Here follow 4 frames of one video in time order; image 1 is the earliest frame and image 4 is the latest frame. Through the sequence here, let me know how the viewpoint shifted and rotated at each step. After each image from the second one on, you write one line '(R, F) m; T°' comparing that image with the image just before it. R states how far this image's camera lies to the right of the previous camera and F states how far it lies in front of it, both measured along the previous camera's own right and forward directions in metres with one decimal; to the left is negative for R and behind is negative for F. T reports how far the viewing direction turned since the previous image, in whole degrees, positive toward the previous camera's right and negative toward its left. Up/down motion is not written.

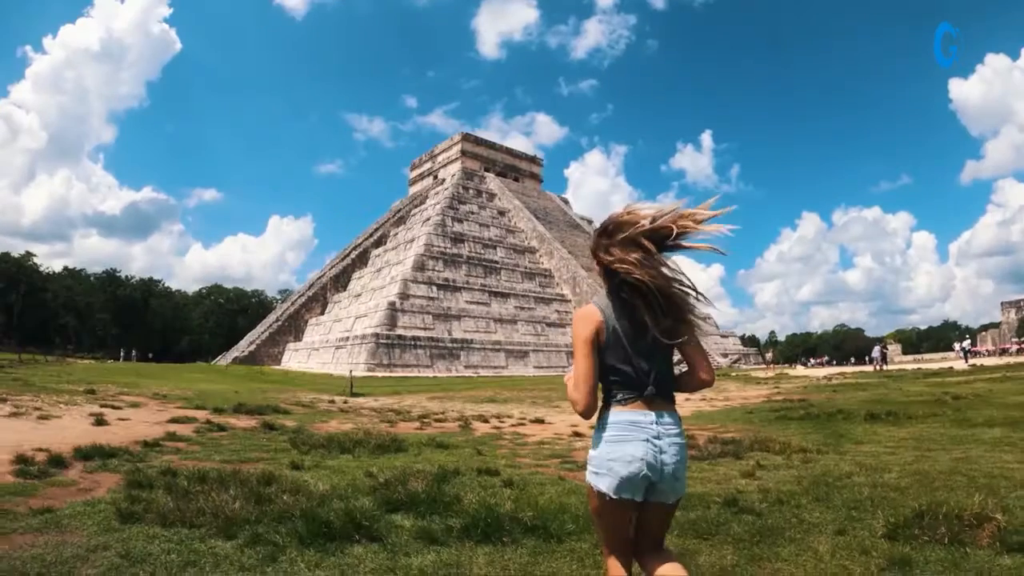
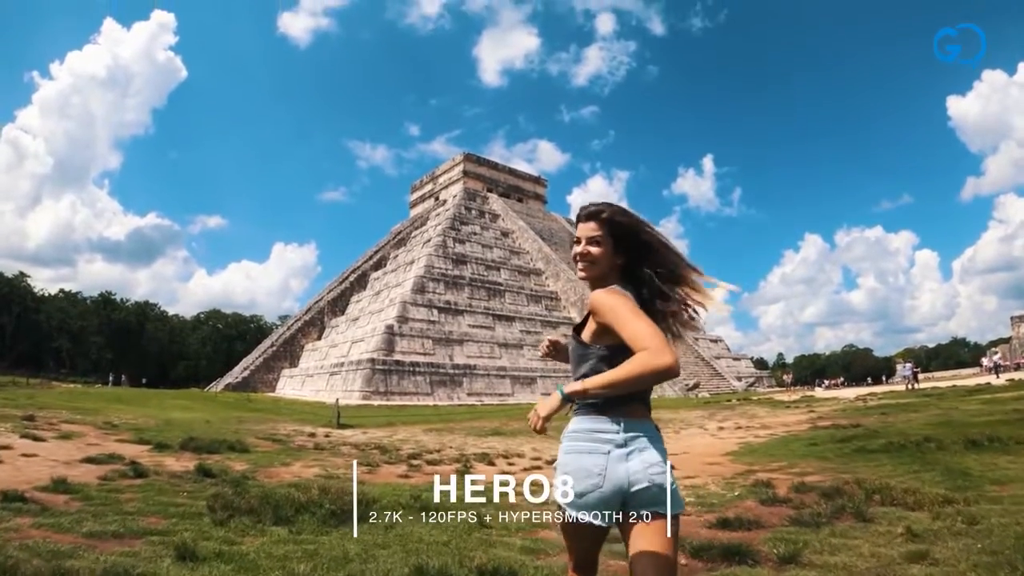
(-0.1, +2.8) m; 0°
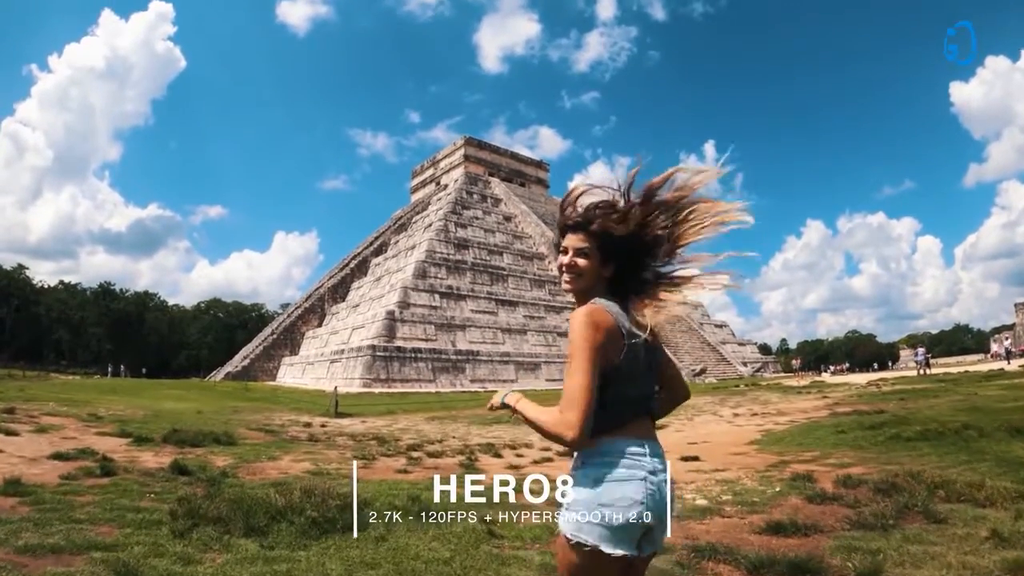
(-0.1, +0.9) m; 0°
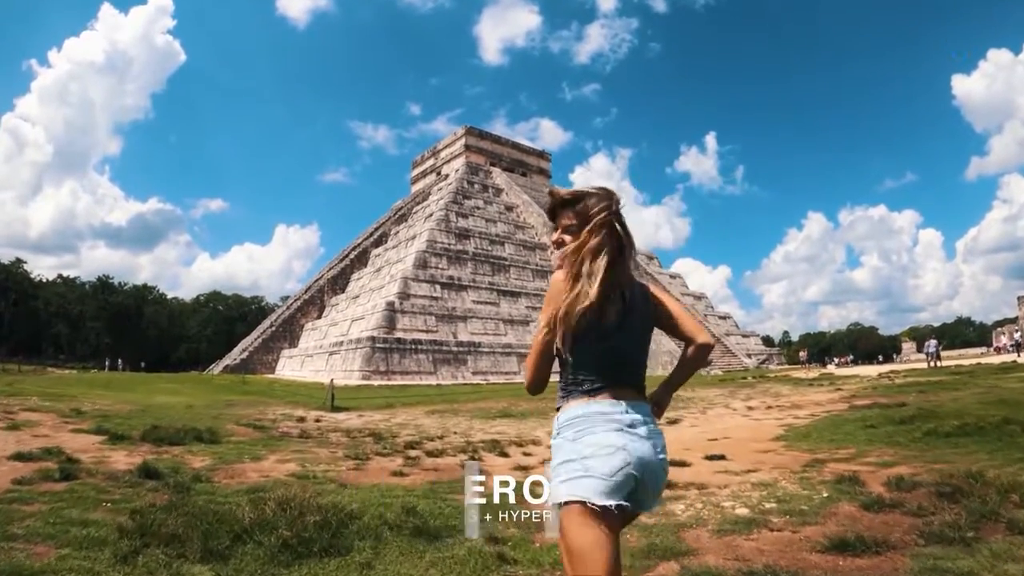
(-0.1, +0.9) m; 0°
